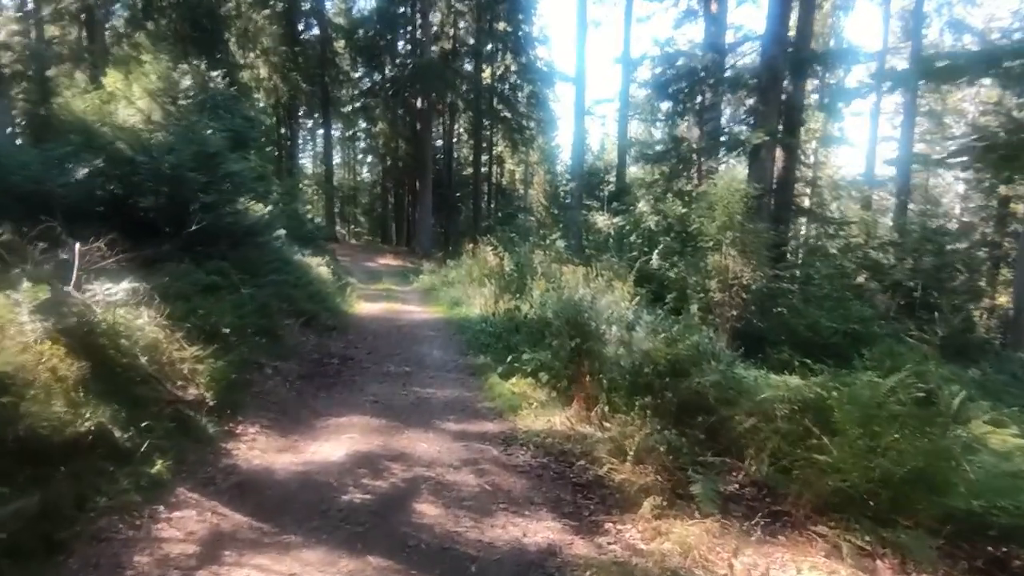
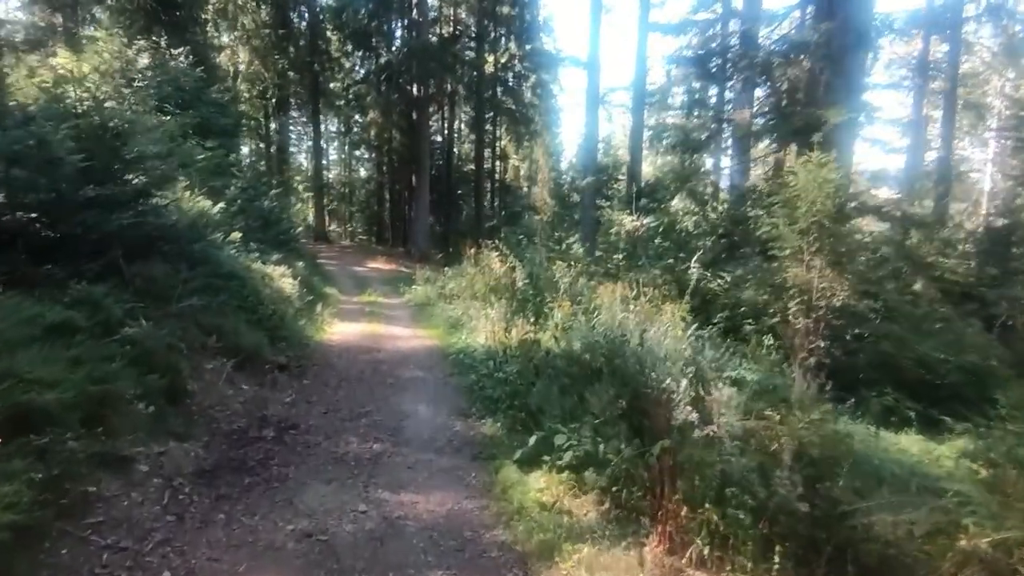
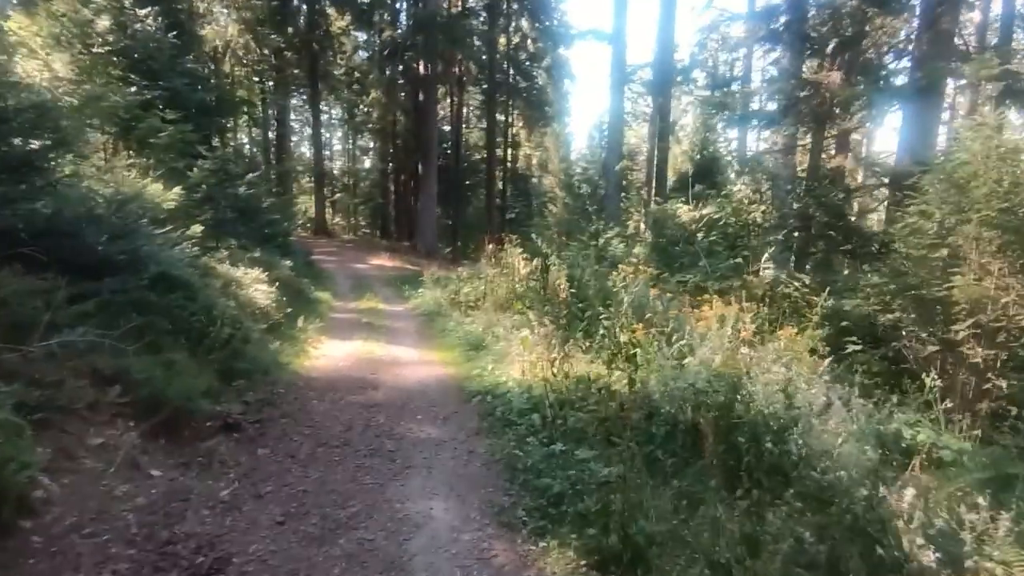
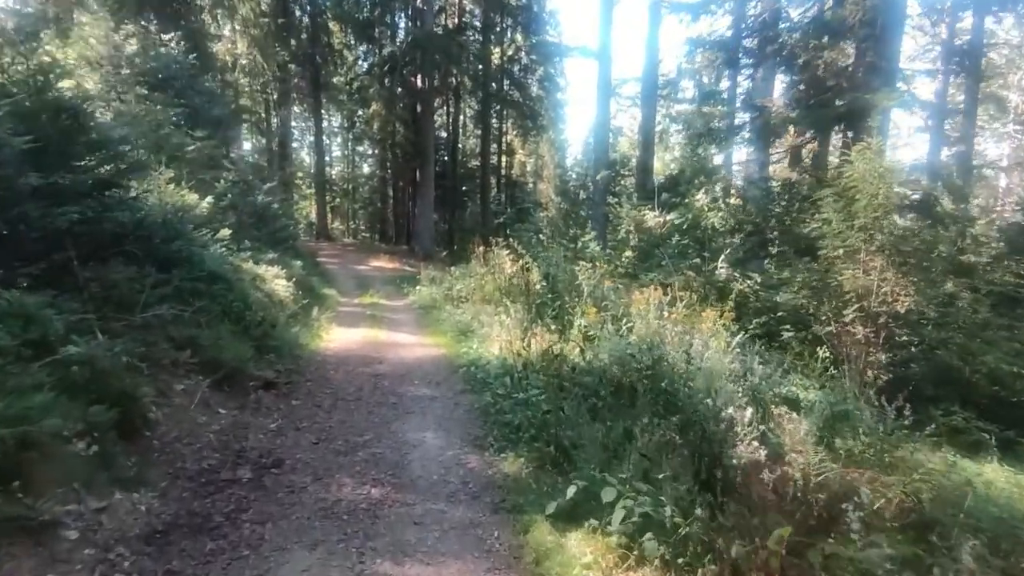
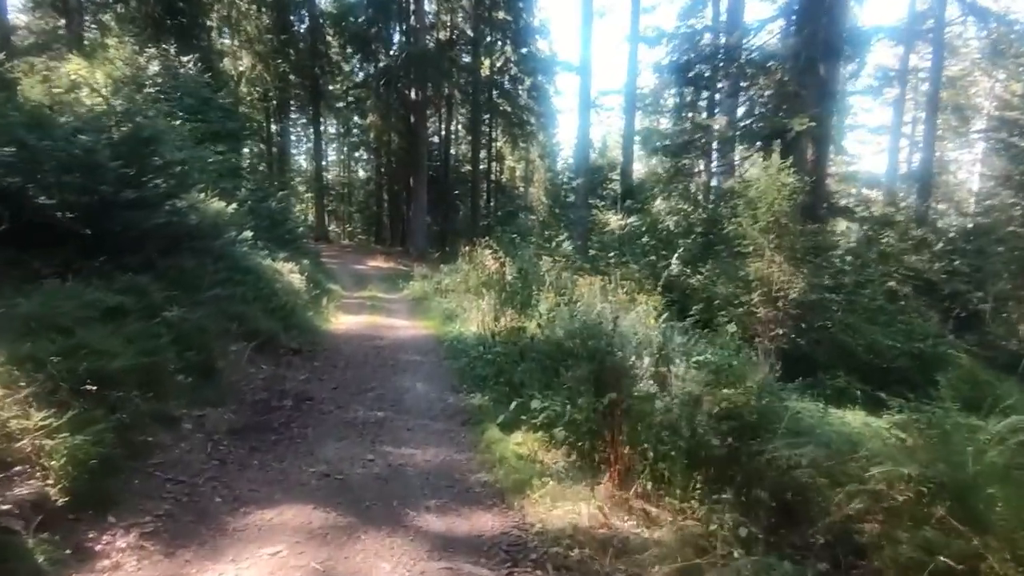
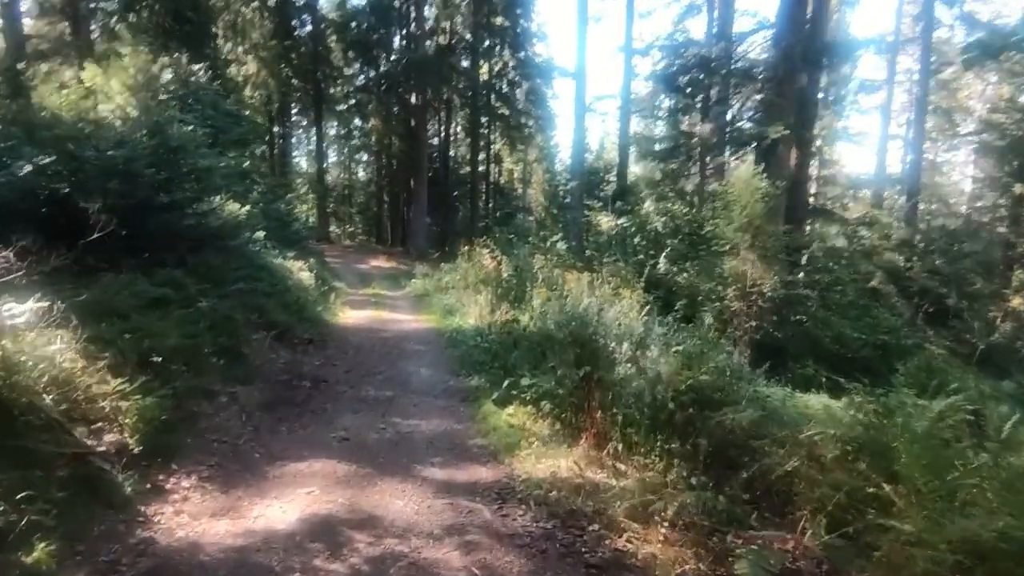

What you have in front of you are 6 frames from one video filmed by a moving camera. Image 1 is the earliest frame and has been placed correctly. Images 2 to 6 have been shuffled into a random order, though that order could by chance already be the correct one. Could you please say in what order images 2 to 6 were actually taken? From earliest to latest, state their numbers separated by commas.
6, 5, 2, 4, 3
